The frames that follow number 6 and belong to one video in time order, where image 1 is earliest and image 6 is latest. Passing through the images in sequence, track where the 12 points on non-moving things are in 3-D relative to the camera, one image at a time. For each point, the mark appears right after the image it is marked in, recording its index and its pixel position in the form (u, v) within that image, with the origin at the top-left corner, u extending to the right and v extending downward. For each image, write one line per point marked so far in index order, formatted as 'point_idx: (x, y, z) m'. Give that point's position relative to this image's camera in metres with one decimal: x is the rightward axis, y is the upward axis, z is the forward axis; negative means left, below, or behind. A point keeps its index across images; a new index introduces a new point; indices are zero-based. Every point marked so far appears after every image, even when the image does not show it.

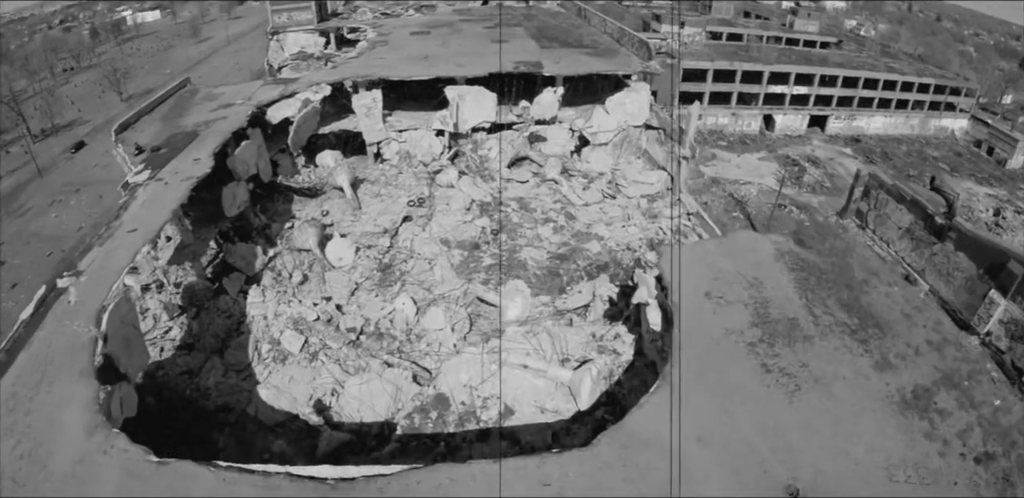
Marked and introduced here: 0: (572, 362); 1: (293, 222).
0: (+0.6, -1.2, +6.5) m
1: (-3.4, +0.4, +10.0) m
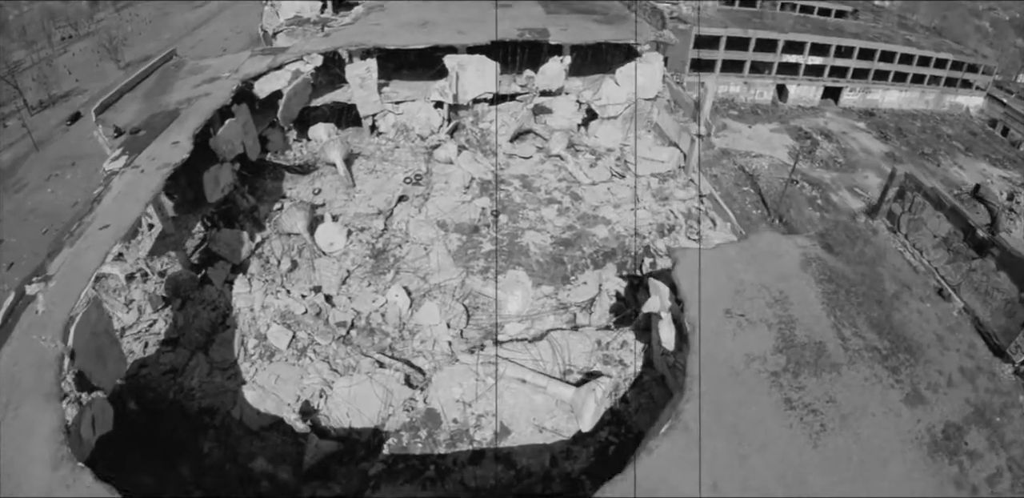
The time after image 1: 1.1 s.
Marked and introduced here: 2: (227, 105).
0: (+0.6, -1.2, +6.1) m
1: (-3.4, +0.7, +9.5) m
2: (-4.3, +2.1, +9.6) m
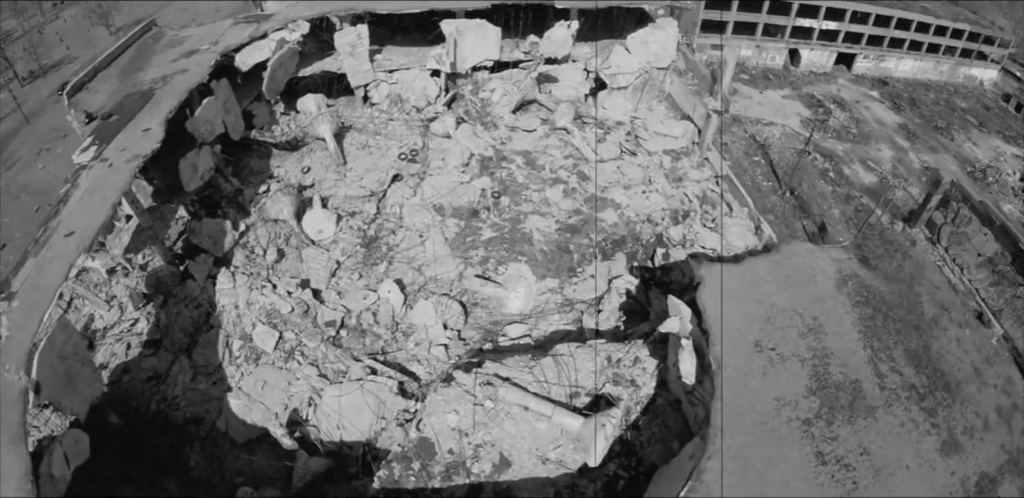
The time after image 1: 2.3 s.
0: (+0.6, -1.3, +5.6) m
1: (-3.4, +0.9, +8.9) m
2: (-4.2, +2.3, +8.8) m
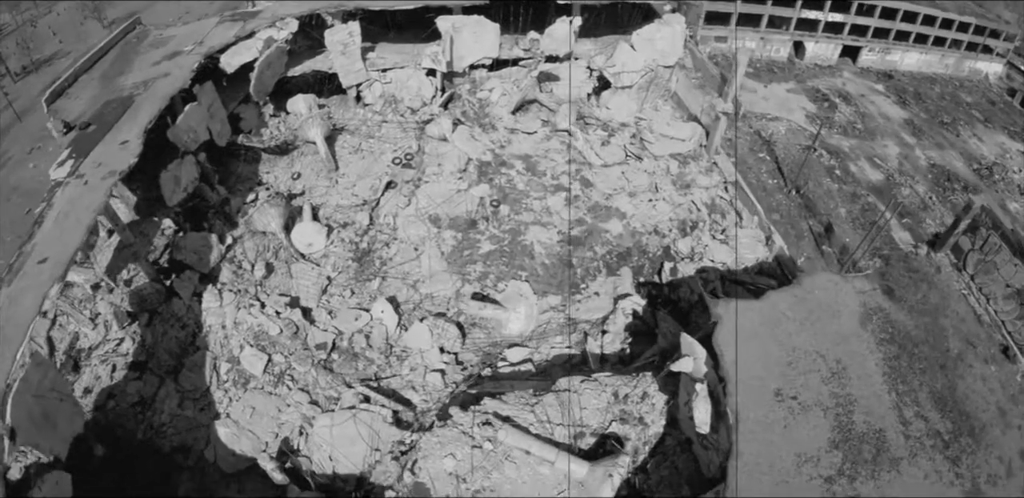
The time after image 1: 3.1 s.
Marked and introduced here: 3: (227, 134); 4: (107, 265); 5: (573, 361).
0: (+0.6, -1.6, +5.3) m
1: (-3.4, +0.7, +8.5) m
2: (-4.3, +2.1, +8.4) m
3: (-4.0, +1.6, +8.9) m
4: (-4.4, -0.2, +7.0) m
5: (+0.7, -1.2, +6.9) m
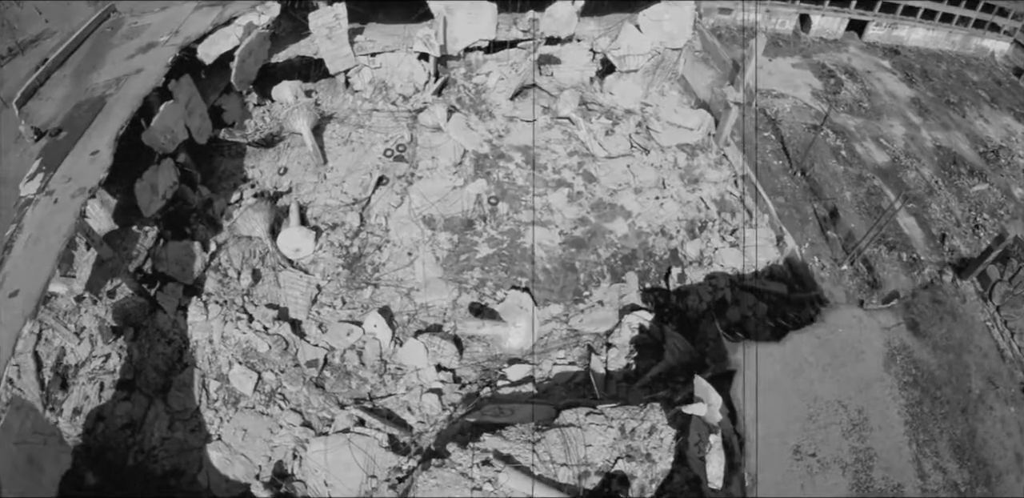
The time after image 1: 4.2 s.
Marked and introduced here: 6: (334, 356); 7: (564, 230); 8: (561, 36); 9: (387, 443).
0: (+0.6, -1.8, +5.1) m
1: (-3.4, +0.7, +8.1) m
2: (-4.3, +2.1, +7.9) m
3: (-4.0, +1.6, +8.4) m
4: (-4.4, -0.3, +6.6) m
5: (+0.7, -1.3, +6.6) m
6: (-1.9, -1.1, +6.8) m
7: (+0.6, +0.2, +7.8) m
8: (+0.7, +3.1, +9.4) m
9: (-1.2, -1.9, +6.2) m
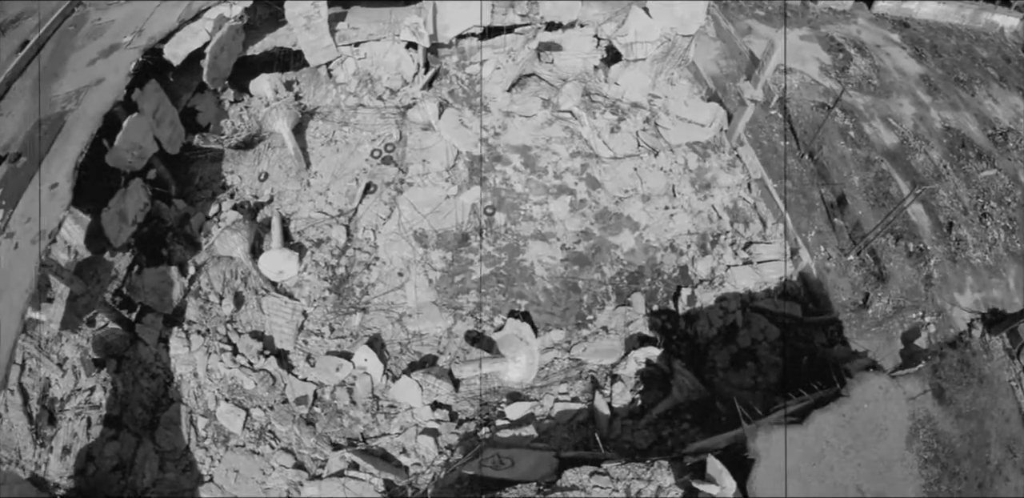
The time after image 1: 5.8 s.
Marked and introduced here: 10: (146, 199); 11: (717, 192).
0: (+0.6, -2.3, +4.9) m
1: (-3.4, +0.5, +7.5) m
2: (-4.3, +1.8, +7.2) m
3: (-4.0, +1.4, +7.8) m
4: (-4.4, -0.7, +6.2) m
5: (+0.7, -1.6, +6.4) m
6: (-1.9, -1.4, +6.5) m
7: (+0.6, 0.0, +7.4) m
8: (+0.7, +3.1, +8.6) m
9: (-1.2, -2.2, +6.0) m
10: (-4.1, +0.7, +7.3) m
11: (+2.5, +0.7, +7.8) m
